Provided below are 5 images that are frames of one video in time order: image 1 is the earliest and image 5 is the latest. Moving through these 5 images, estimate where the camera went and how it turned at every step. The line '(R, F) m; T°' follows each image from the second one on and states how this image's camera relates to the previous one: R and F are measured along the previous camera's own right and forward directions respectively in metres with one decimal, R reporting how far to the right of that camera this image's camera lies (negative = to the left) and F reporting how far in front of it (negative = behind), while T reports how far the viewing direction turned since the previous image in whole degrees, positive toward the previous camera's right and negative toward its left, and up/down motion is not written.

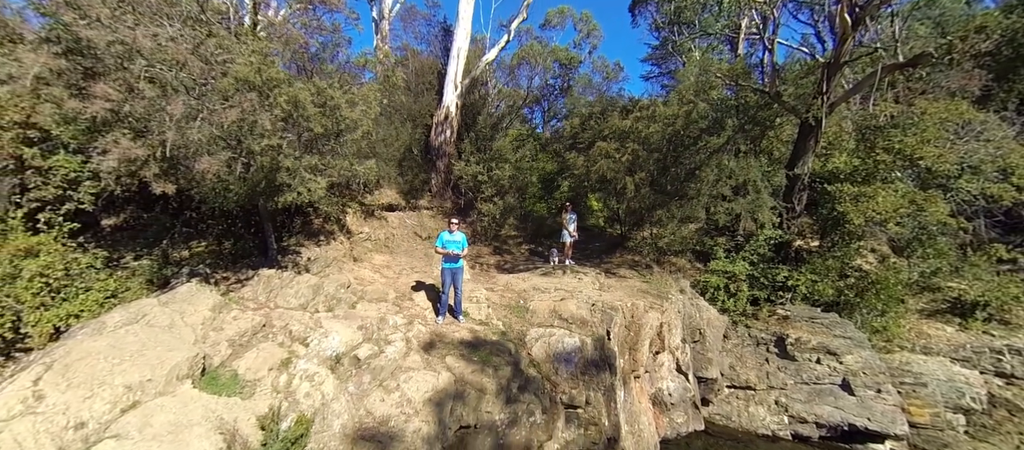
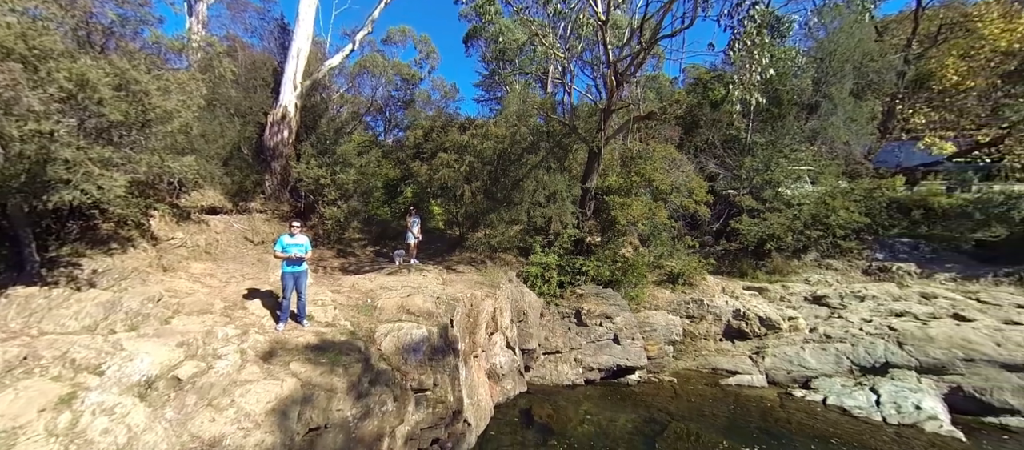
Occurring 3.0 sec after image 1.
(-0.3, -1.4) m; +22°
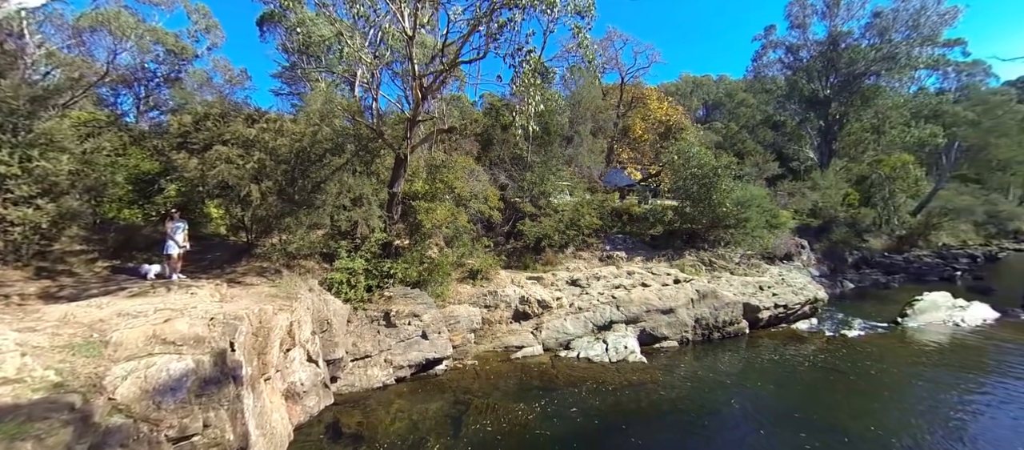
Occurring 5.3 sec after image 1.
(-0.5, -0.6) m; +29°
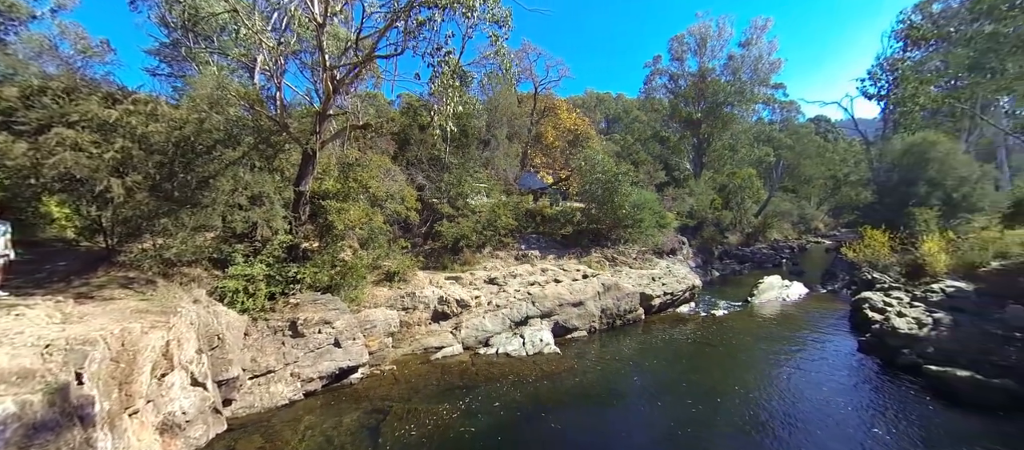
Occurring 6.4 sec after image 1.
(-1.0, -0.2) m; +16°
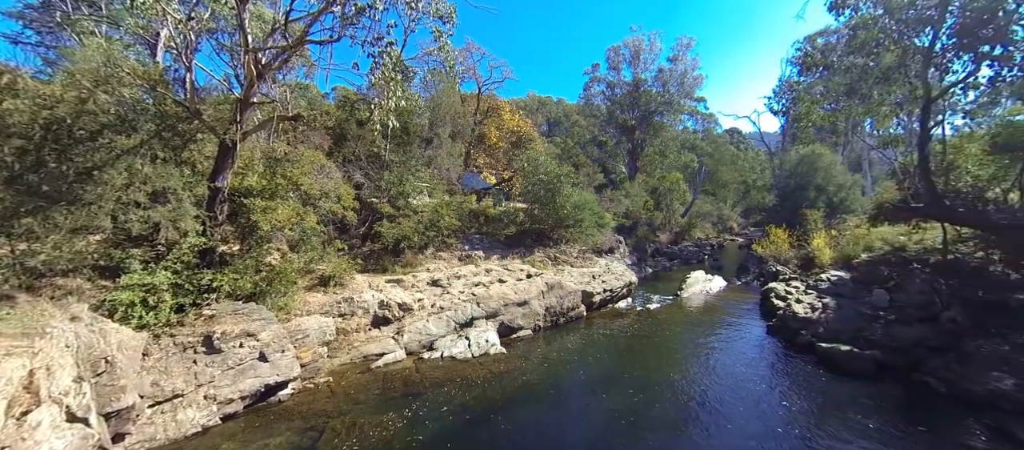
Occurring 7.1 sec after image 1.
(-0.7, +0.2) m; +11°
